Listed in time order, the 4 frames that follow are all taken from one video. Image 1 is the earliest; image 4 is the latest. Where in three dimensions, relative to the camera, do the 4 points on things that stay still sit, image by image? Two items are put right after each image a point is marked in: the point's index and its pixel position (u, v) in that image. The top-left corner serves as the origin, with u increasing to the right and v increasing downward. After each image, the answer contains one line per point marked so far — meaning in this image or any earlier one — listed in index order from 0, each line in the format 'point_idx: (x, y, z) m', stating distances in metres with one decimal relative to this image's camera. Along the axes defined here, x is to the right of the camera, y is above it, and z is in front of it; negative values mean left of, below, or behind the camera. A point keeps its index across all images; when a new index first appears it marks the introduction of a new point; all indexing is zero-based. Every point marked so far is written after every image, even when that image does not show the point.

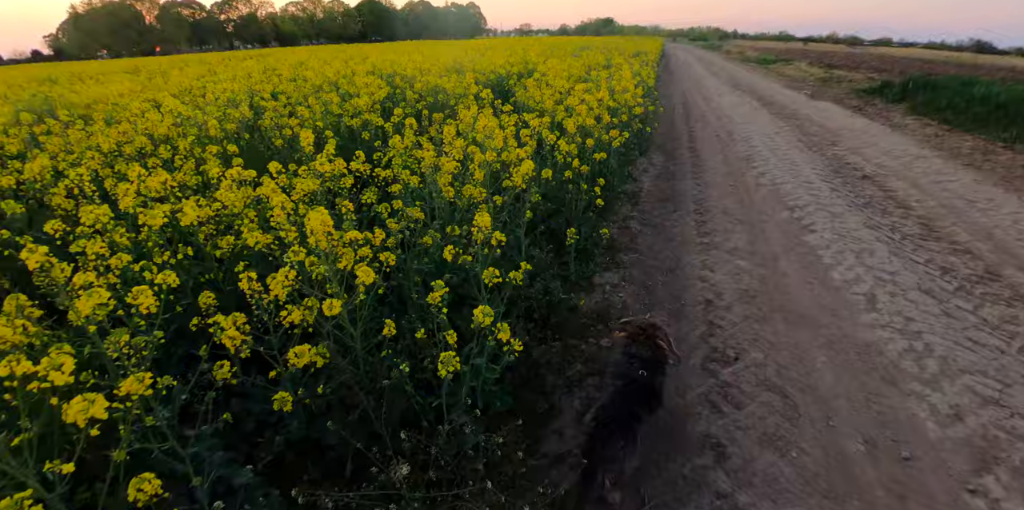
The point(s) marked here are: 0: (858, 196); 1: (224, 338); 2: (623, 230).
0: (+5.3, +0.9, +6.7) m
1: (-1.4, -0.4, +2.1) m
2: (+1.4, +0.3, +5.3) m
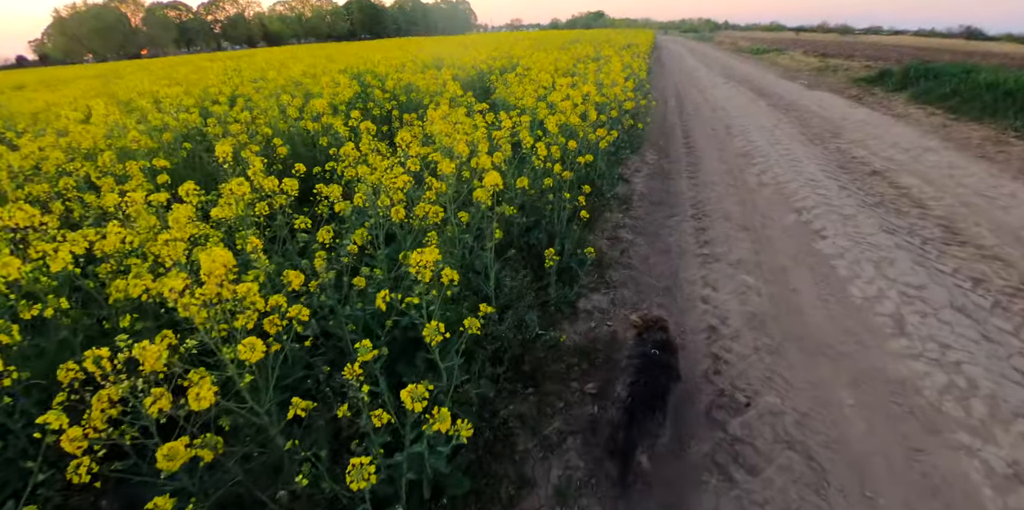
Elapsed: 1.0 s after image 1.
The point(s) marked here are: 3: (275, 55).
0: (+5.0, +0.9, +6.1) m
1: (-1.6, -0.7, +1.6) m
2: (+1.1, +0.2, +4.7) m
3: (-6.7, +5.7, +12.5) m
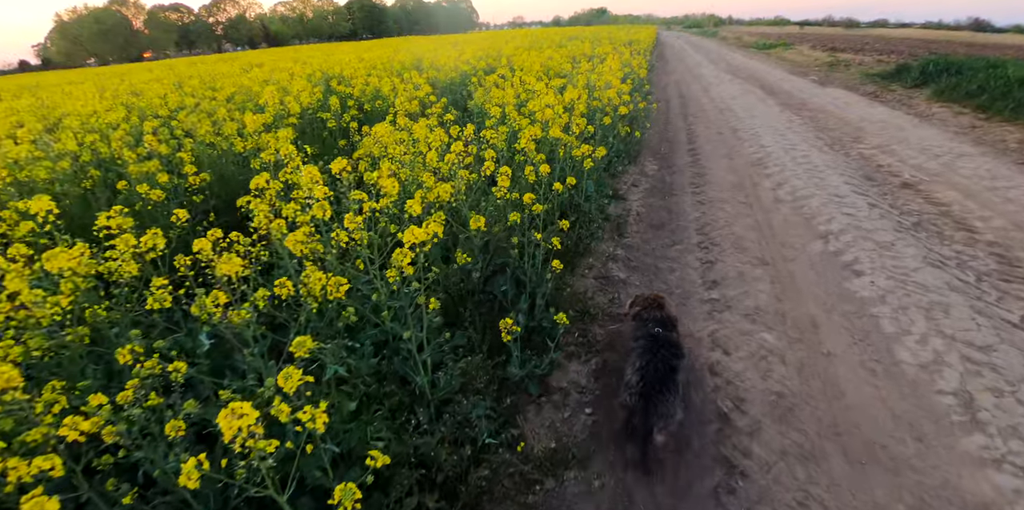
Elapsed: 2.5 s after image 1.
0: (+4.7, +0.5, +5.3) m
1: (-1.9, -1.1, +0.8) m
2: (+0.8, -0.2, +3.9) m
3: (-6.9, +5.3, +11.7) m
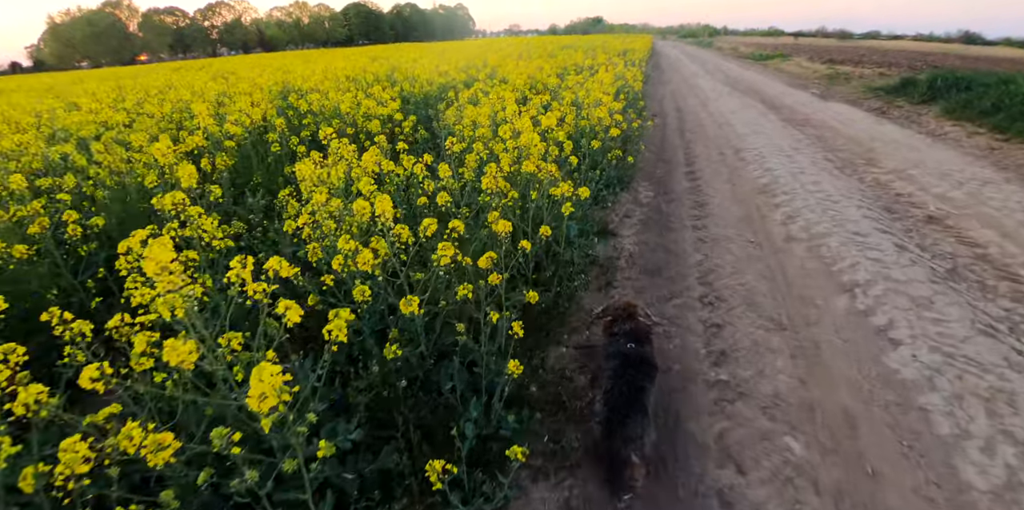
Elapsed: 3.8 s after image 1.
0: (+4.4, 0.0, +4.6) m
1: (-2.2, -1.5, 0.0) m
2: (+0.5, -0.7, +3.2) m
3: (-7.2, +4.8, +11.0) m
